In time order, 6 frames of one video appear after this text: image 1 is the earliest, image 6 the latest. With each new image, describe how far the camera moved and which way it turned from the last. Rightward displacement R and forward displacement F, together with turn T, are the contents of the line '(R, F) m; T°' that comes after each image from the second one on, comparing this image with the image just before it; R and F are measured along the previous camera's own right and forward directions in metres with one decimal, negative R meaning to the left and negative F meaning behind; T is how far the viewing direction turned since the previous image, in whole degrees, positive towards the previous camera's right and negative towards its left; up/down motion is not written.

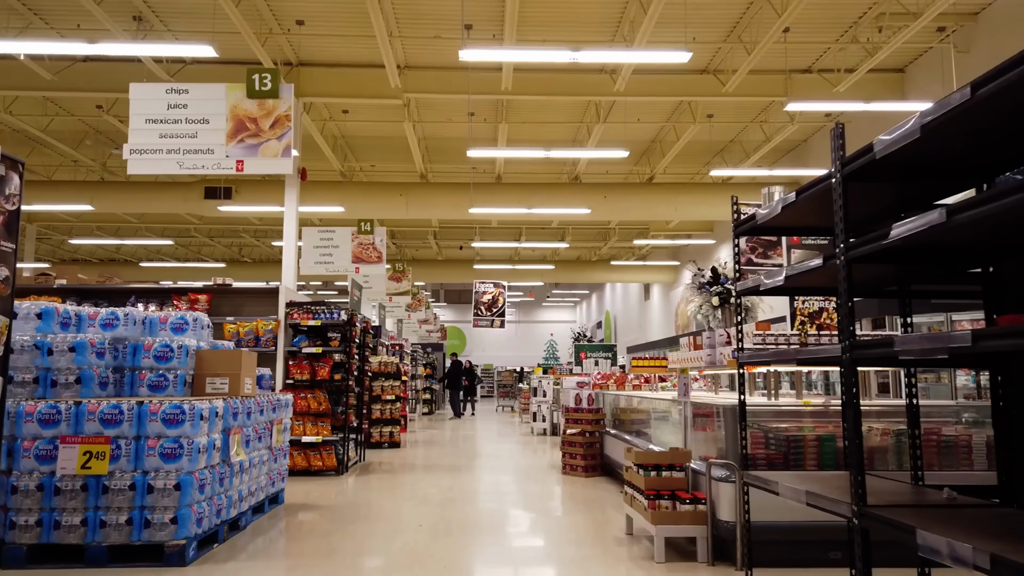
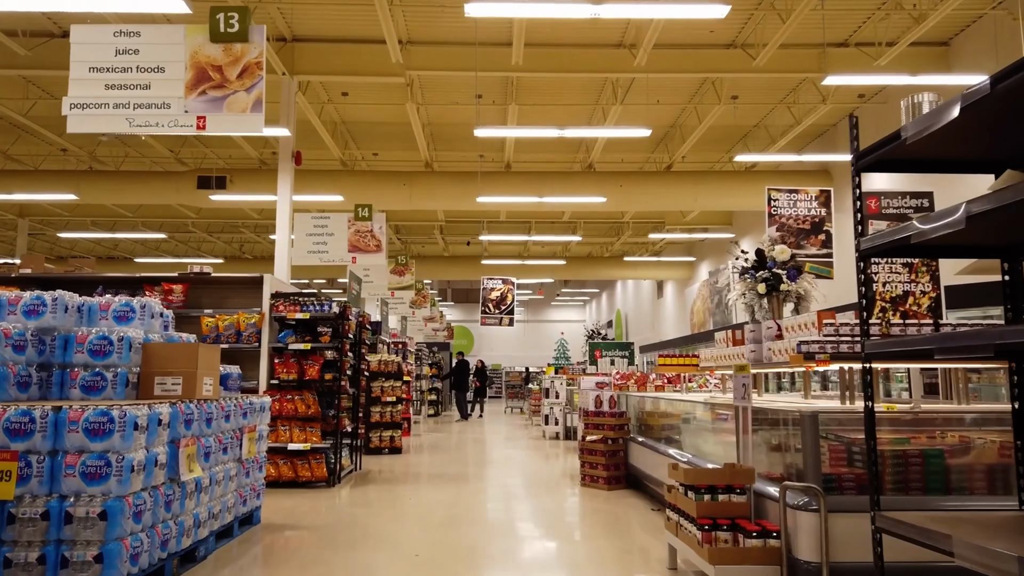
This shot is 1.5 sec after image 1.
(0.0, +0.8) m; -1°
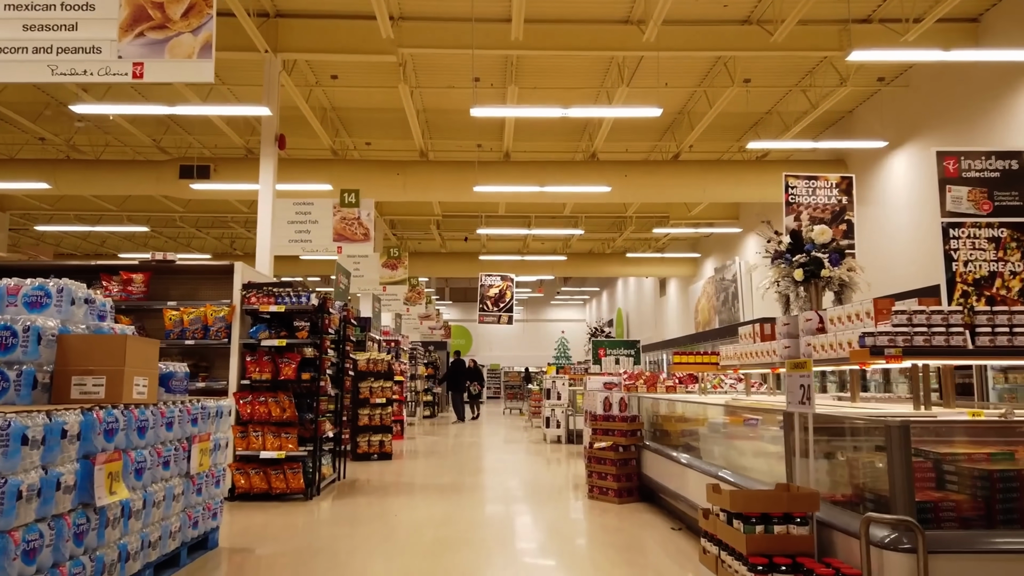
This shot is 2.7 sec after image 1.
(0.0, +0.7) m; 0°
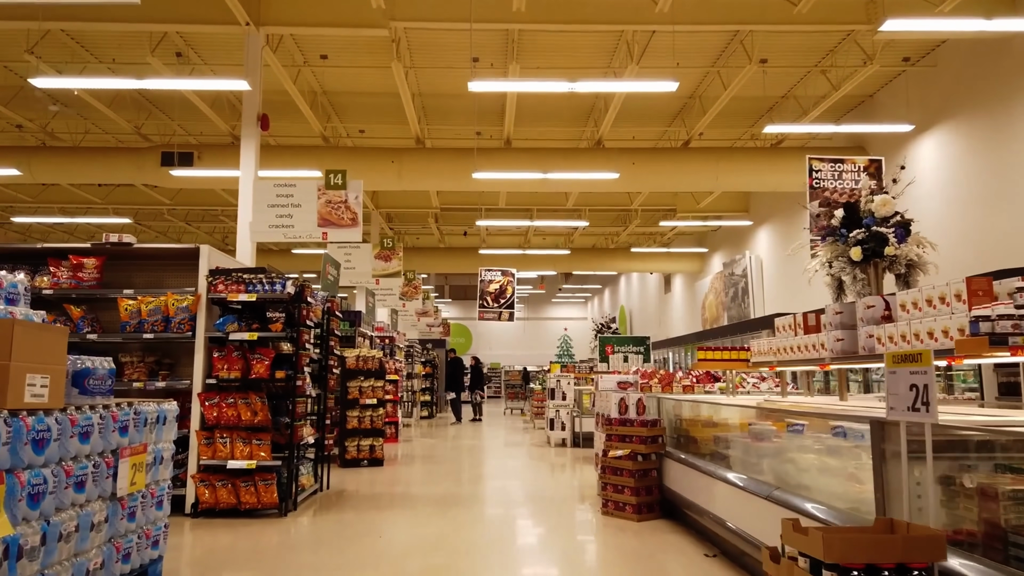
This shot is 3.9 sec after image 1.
(0.0, +0.7) m; 0°
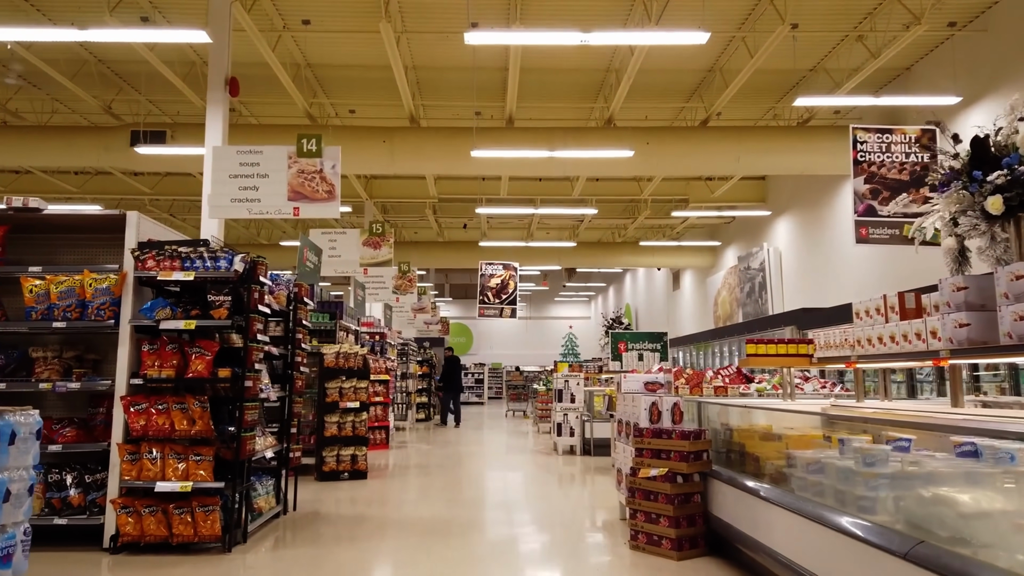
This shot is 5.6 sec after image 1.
(0.0, +1.0) m; 0°
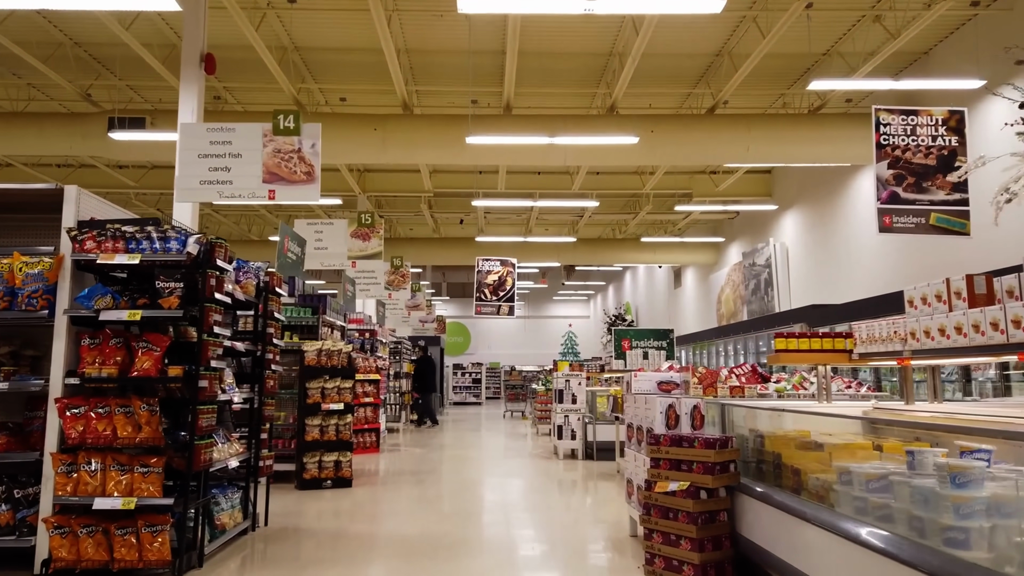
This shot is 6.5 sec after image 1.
(0.0, +0.5) m; 0°
